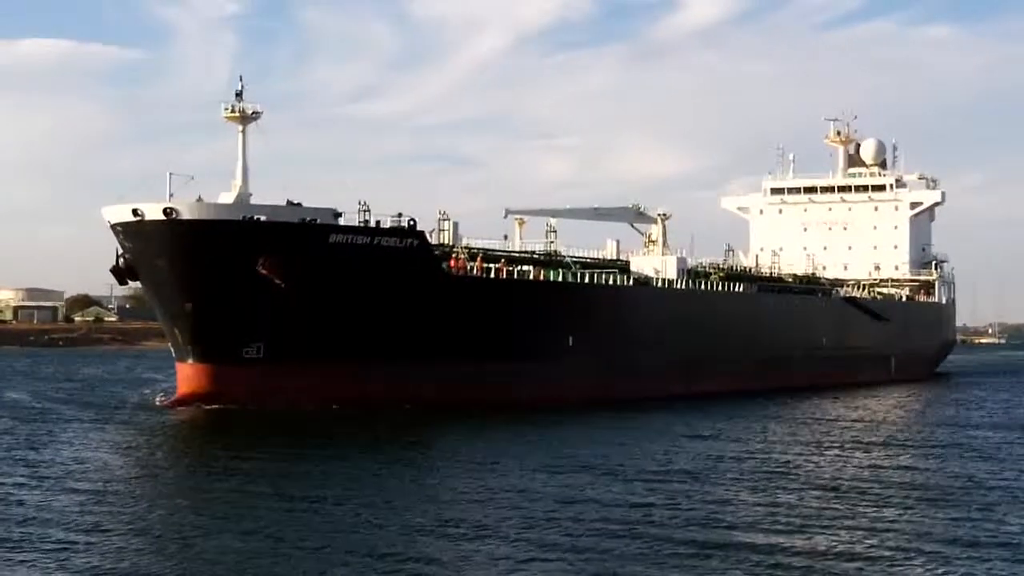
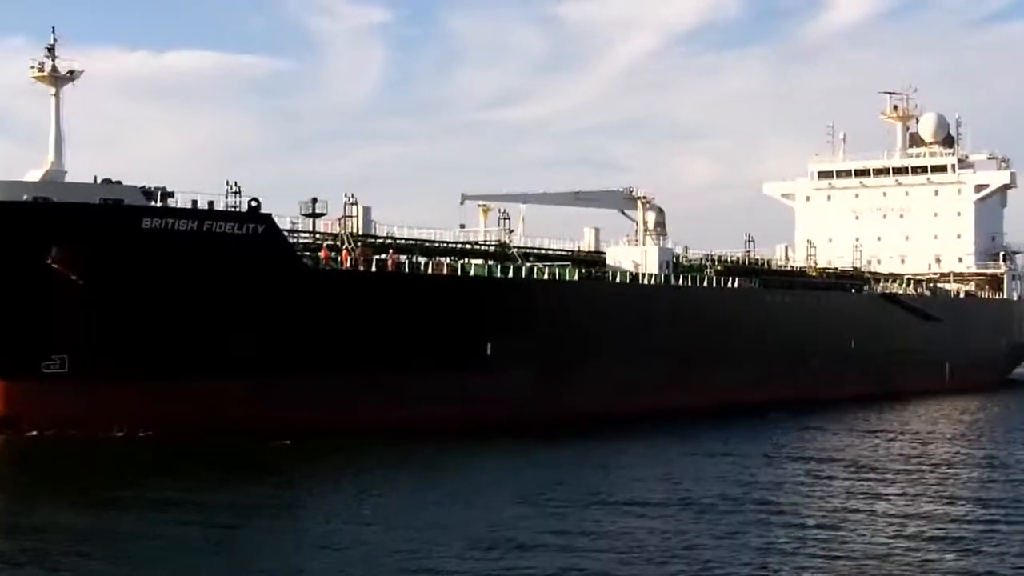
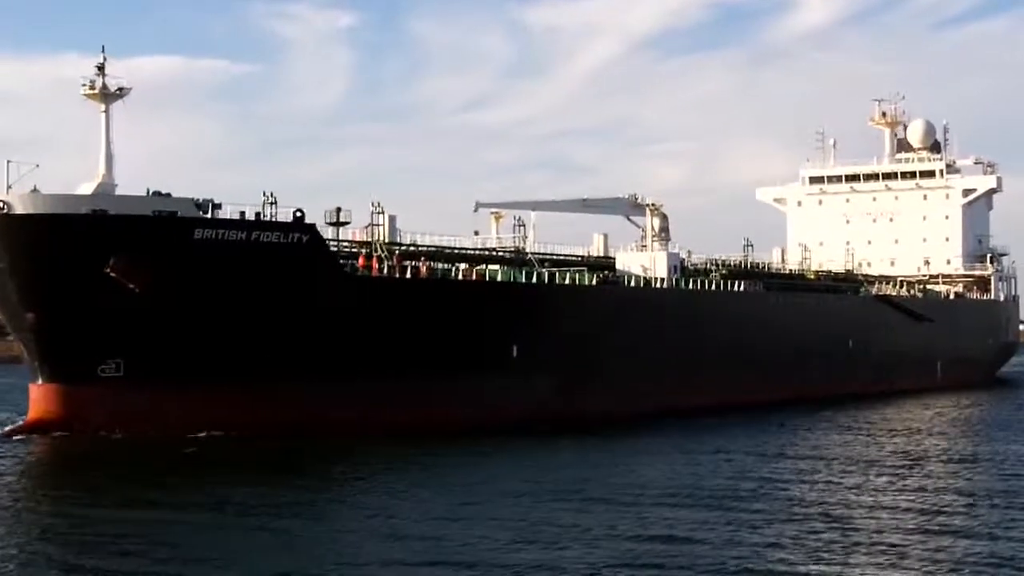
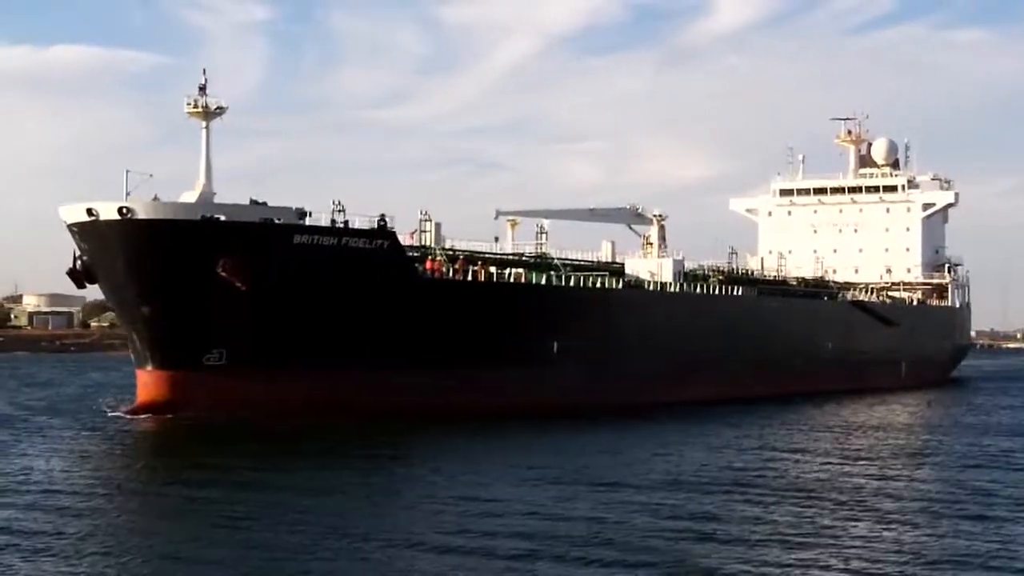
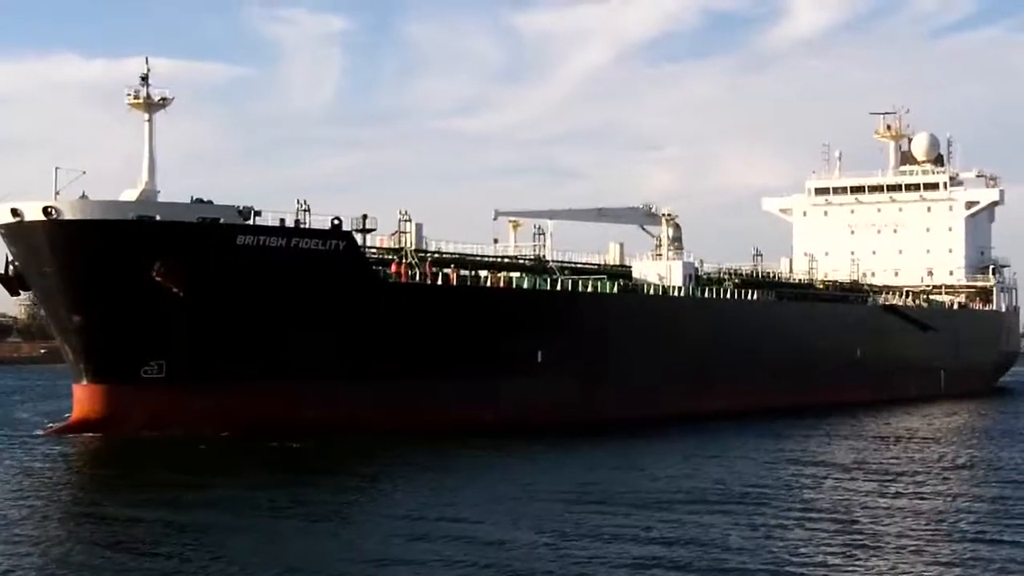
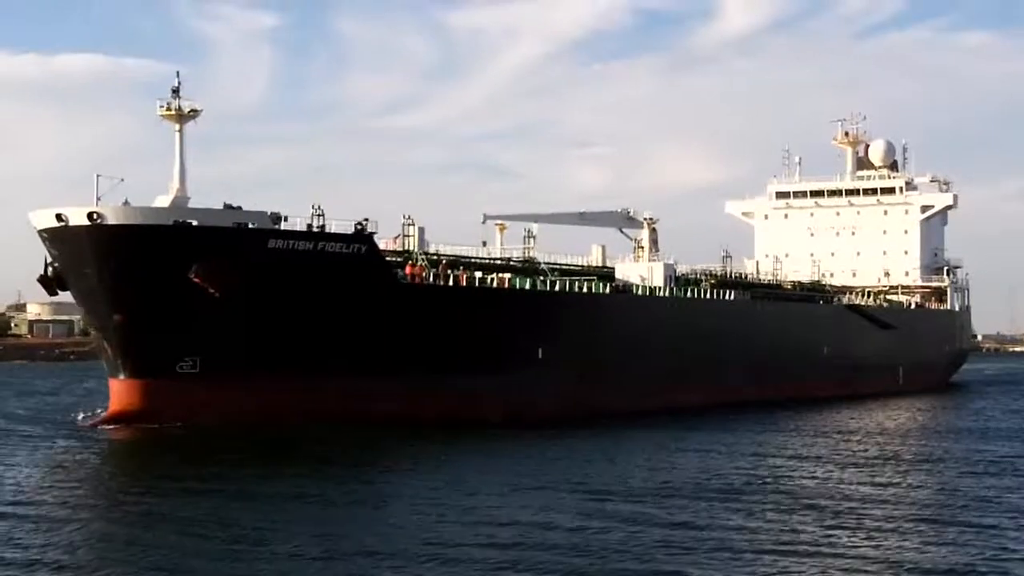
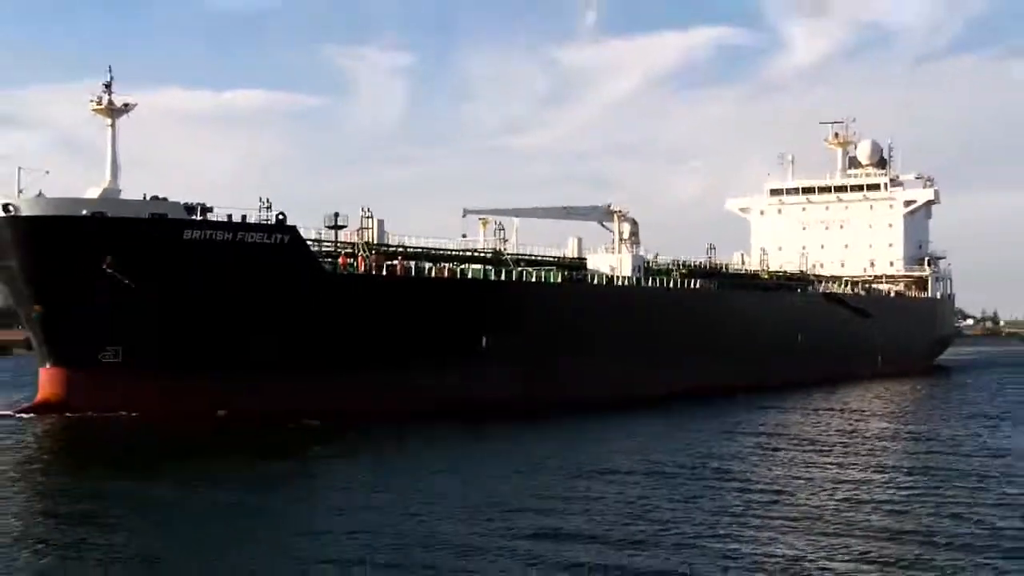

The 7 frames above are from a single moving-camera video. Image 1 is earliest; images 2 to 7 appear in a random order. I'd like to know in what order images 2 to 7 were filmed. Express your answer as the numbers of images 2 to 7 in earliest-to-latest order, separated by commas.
4, 6, 5, 3, 2, 7
